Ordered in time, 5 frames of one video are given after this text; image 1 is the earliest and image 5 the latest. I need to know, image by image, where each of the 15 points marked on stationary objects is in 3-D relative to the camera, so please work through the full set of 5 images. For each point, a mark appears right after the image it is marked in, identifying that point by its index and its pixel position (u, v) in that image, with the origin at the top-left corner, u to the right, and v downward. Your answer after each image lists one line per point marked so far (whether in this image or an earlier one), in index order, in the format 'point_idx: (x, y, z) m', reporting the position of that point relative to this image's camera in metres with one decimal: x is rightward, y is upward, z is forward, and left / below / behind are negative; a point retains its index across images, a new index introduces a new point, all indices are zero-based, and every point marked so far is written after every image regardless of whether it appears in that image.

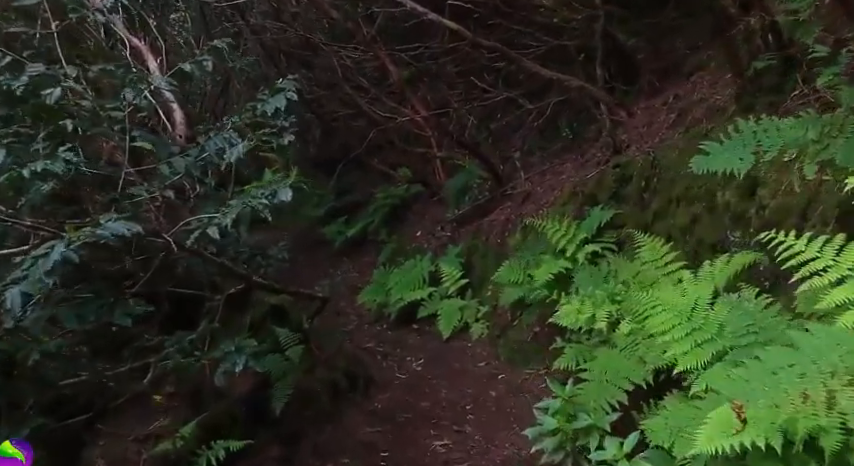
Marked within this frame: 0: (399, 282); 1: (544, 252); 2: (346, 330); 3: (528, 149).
0: (-0.4, -0.7, +10.5) m
1: (+1.2, -0.2, +7.4) m
2: (-1.1, -1.4, +10.6) m
3: (+1.5, +1.2, +11.4) m
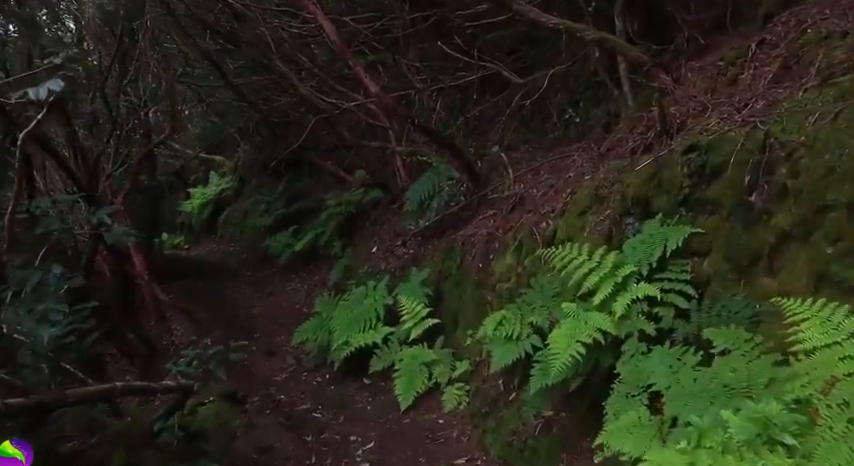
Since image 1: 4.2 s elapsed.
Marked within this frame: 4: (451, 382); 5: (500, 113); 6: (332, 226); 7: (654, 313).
0: (-0.8, -0.9, +7.7) m
1: (+0.8, -0.4, +4.7) m
2: (-1.6, -1.6, +7.8) m
3: (+1.0, +1.0, +8.7) m
4: (+0.2, -1.2, +6.2) m
5: (+0.9, +1.5, +9.4) m
6: (-1.4, +0.1, +11.1) m
7: (+1.1, -0.4, +3.8) m
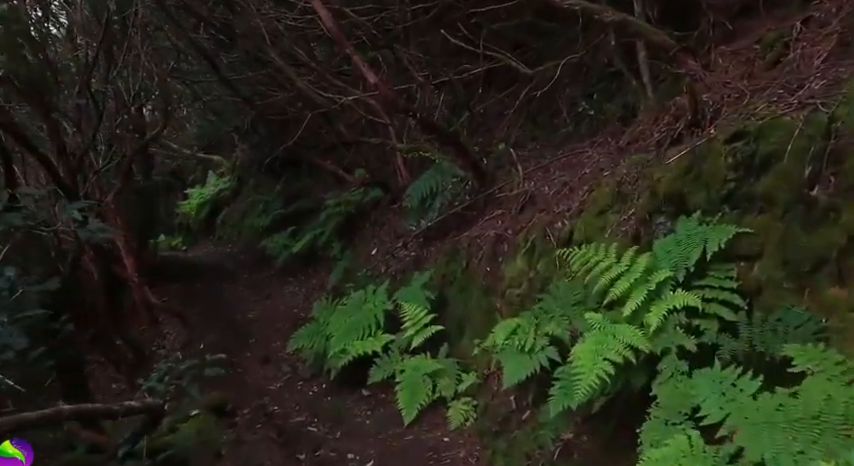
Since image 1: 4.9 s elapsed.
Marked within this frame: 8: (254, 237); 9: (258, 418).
0: (-0.8, -0.9, +7.2) m
1: (+0.9, -0.4, +4.2) m
2: (-1.5, -1.6, +7.3) m
3: (+1.0, +1.0, +8.3) m
4: (+0.2, -1.2, +5.7) m
5: (+0.9, +1.5, +9.0) m
6: (-1.4, +0.1, +10.6) m
7: (+1.2, -0.4, +3.3) m
8: (-3.0, -0.1, +13.1) m
9: (-1.5, -1.6, +6.7) m
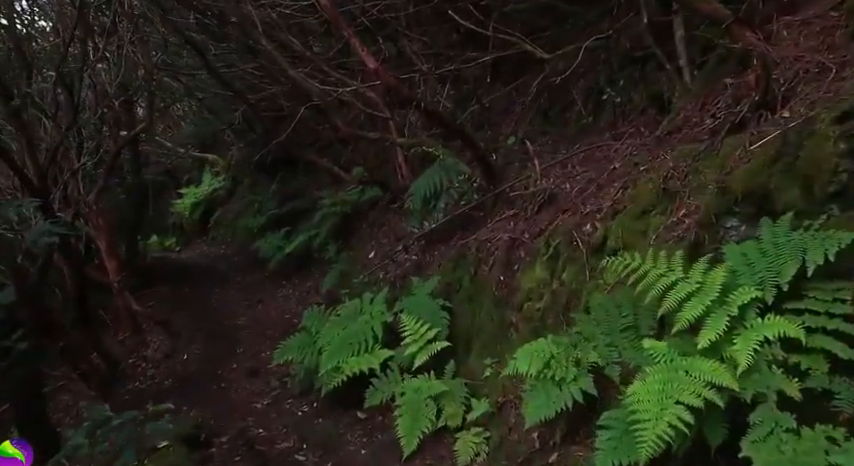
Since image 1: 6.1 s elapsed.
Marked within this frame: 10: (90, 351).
0: (-0.8, -0.9, +6.4) m
1: (+0.9, -0.4, +3.4) m
2: (-1.5, -1.6, +6.5) m
3: (+1.1, +1.0, +7.5) m
4: (+0.2, -1.3, +4.9) m
5: (+1.0, +1.5, +8.2) m
6: (-1.3, +0.1, +9.8) m
7: (+1.2, -0.4, +2.5) m
8: (-3.0, -0.1, +12.3) m
9: (-1.5, -1.7, +5.9) m
10: (-3.4, -1.2, +7.4) m
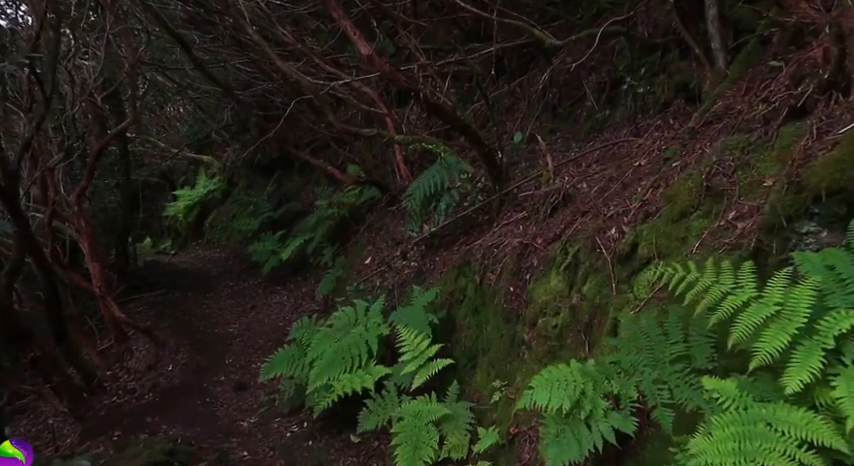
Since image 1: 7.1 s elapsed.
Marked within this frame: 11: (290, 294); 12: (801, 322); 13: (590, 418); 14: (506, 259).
0: (-0.8, -1.0, +5.8) m
1: (+0.9, -0.4, +2.8) m
2: (-1.5, -1.6, +5.8) m
3: (+1.1, +1.0, +6.8) m
4: (+0.2, -1.3, +4.2) m
5: (+1.0, +1.4, +7.6) m
6: (-1.3, 0.0, +9.2) m
7: (+1.2, -0.5, +1.9) m
8: (-3.0, -0.1, +11.7) m
9: (-1.5, -1.7, +5.3) m
10: (-3.4, -1.2, +6.8) m
11: (-1.7, -0.8, +9.2) m
12: (+1.0, -0.2, +2.1) m
13: (+0.6, -0.7, +2.8) m
14: (+0.5, -0.2, +5.1) m
